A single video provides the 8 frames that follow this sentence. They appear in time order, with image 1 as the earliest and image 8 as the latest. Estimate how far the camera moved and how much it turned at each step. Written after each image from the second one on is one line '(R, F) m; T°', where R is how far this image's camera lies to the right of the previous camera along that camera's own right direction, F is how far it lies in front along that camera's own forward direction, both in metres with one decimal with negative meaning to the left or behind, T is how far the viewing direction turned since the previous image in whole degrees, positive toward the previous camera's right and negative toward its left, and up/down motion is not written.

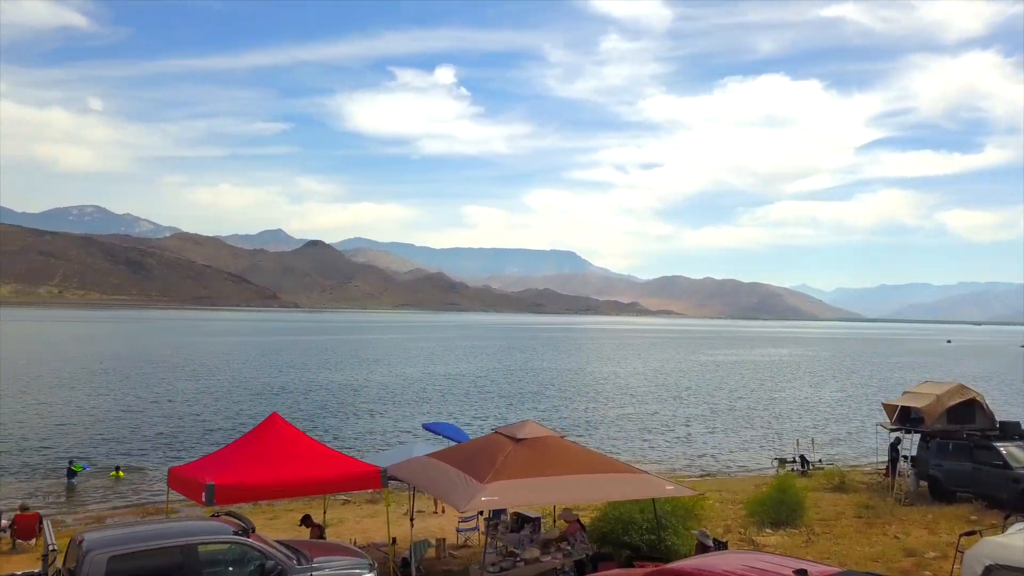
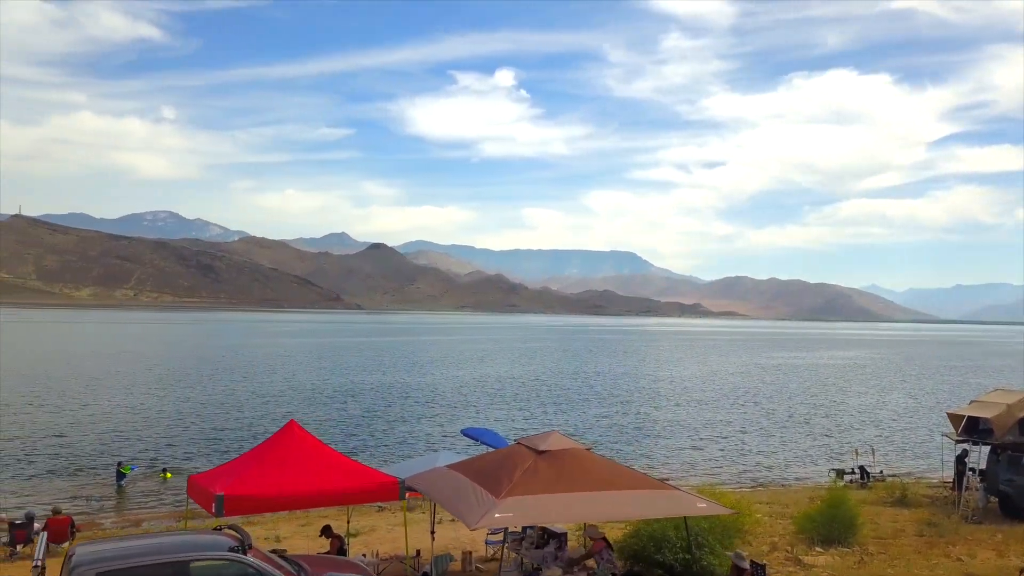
(+0.5, +0.6) m; -4°
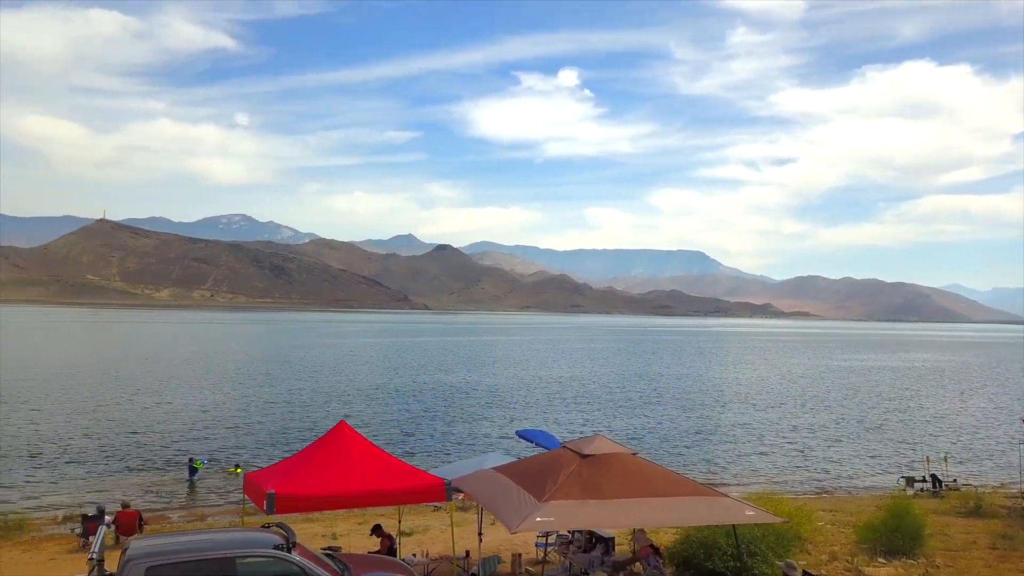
(+0.3, 0.0) m; -5°
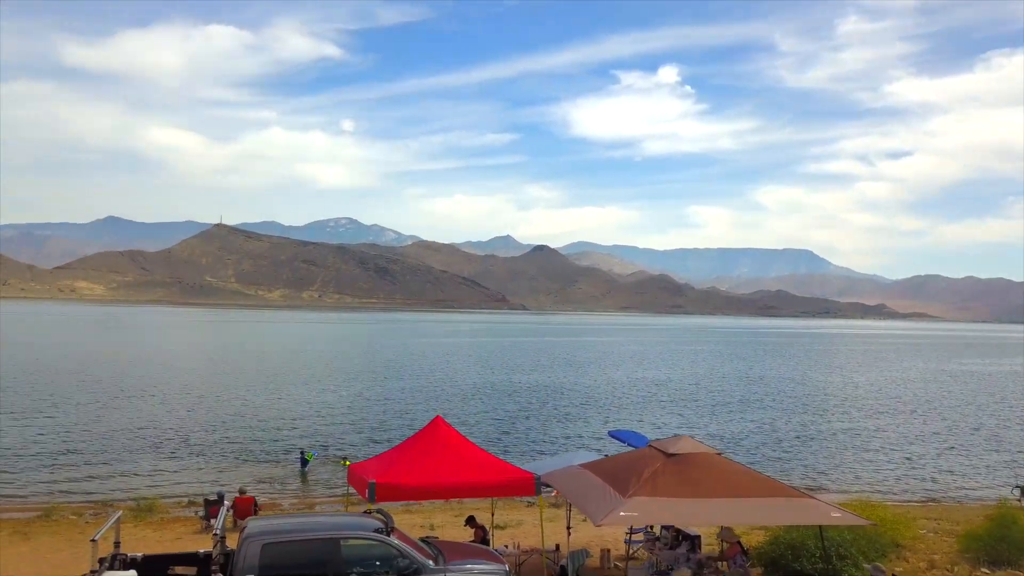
(+0.2, -0.4) m; -7°
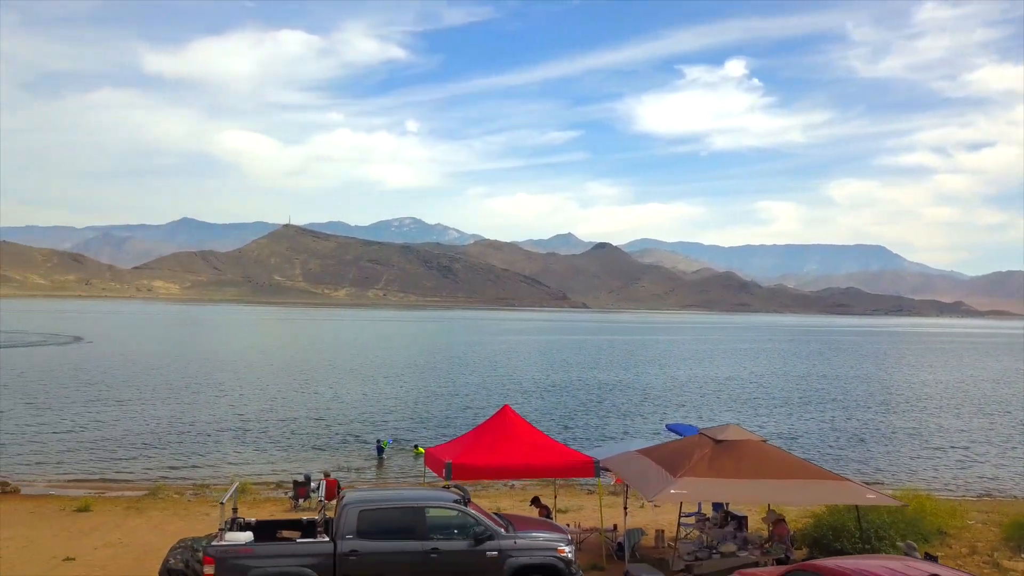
(0.0, -1.2) m; -4°
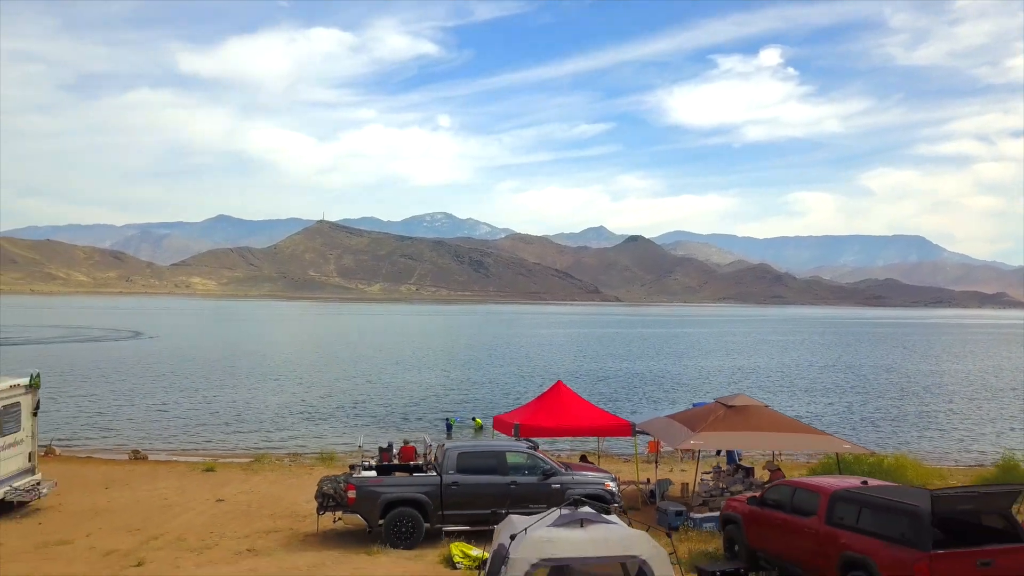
(-0.4, -3.3) m; -2°
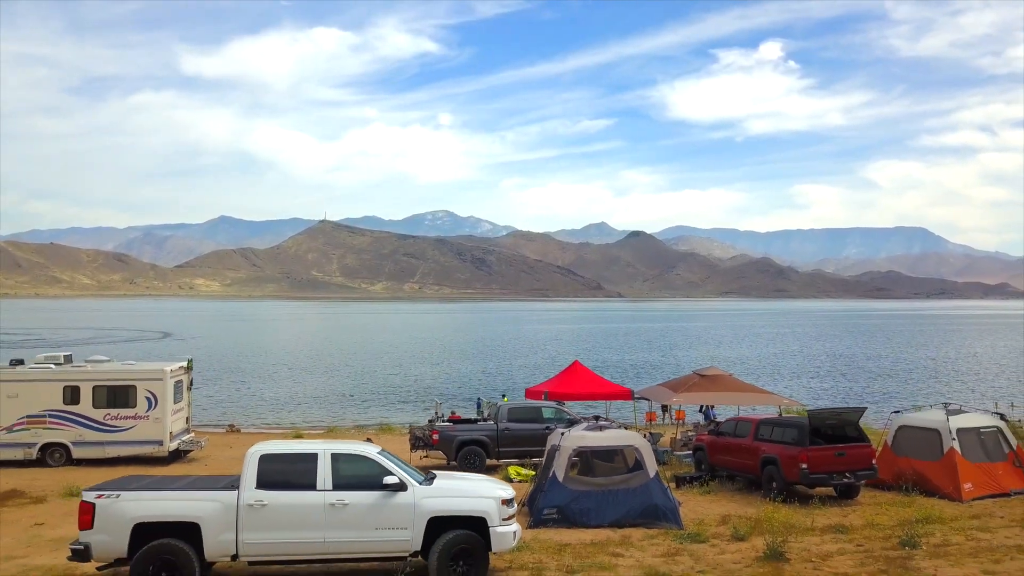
(+0.5, -2.9) m; 0°
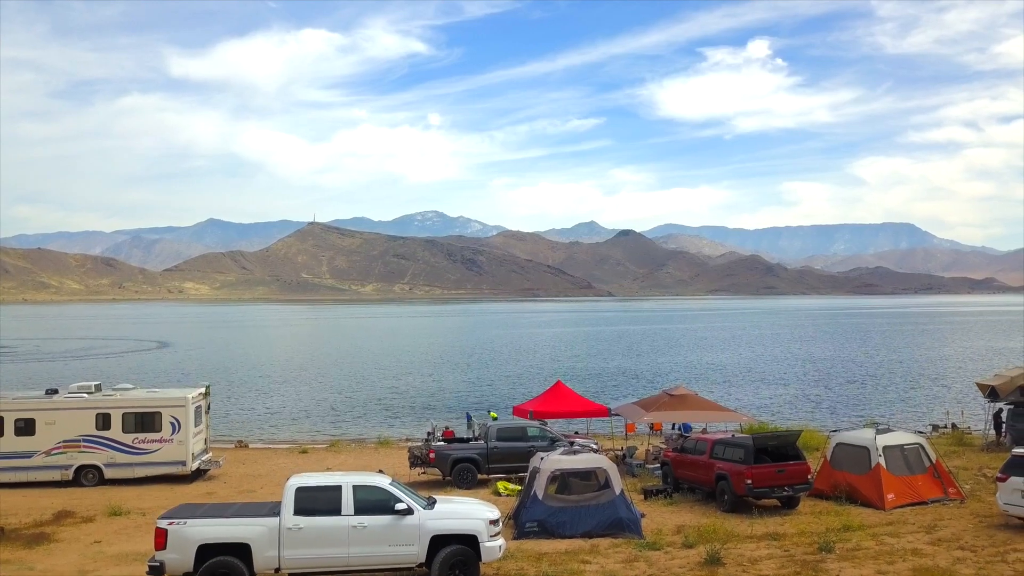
(+0.1, -2.4) m; +1°
